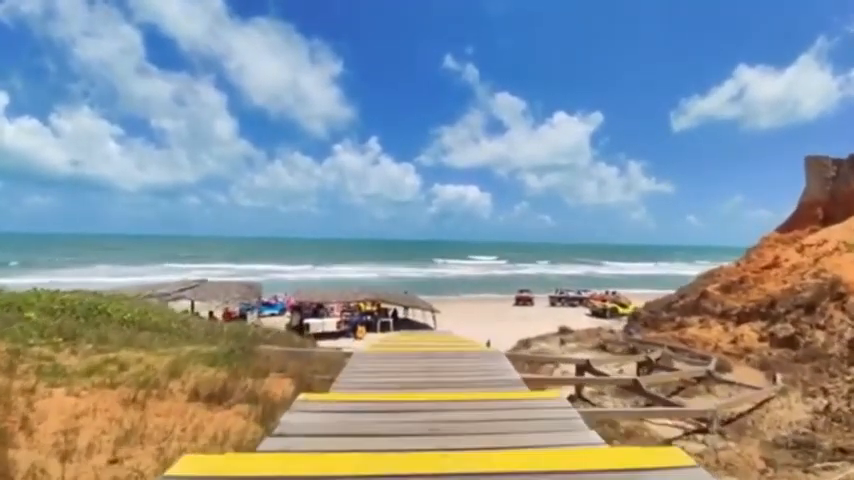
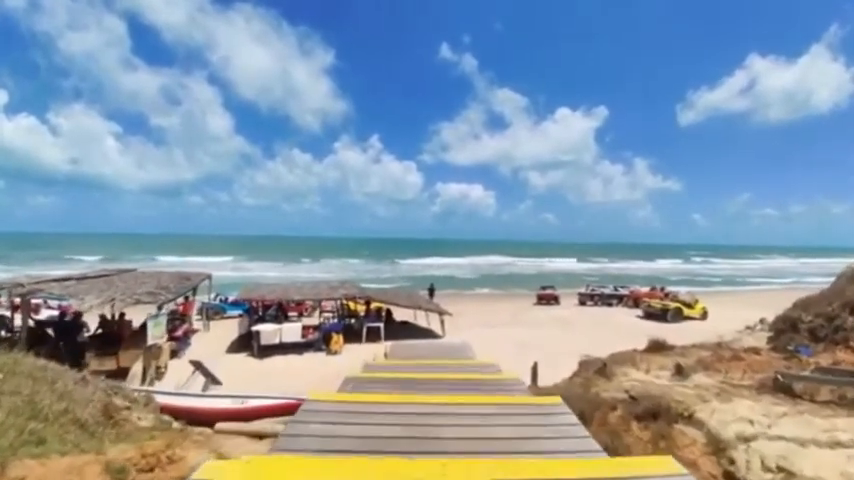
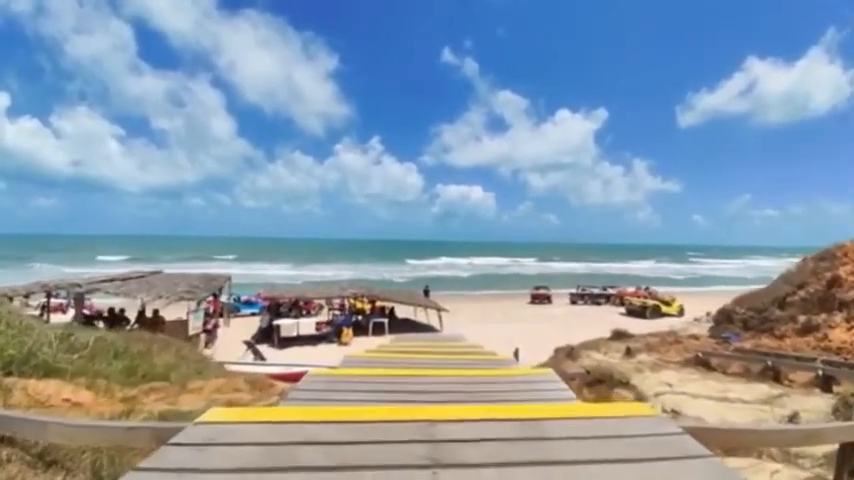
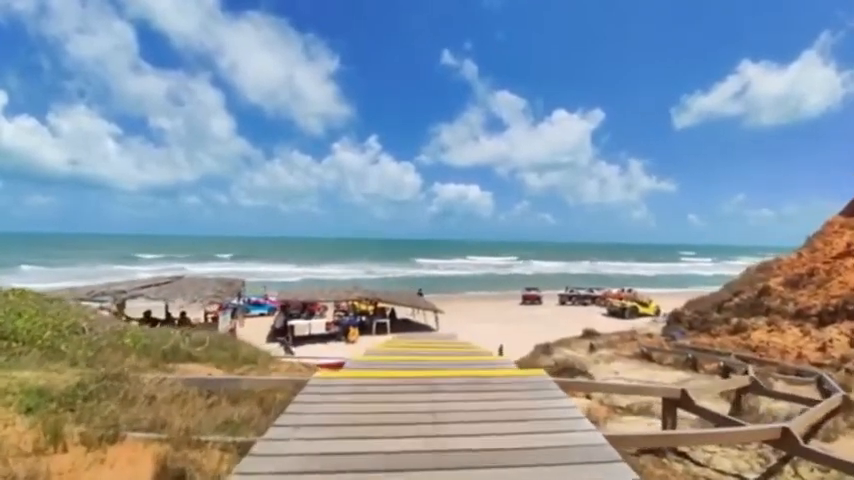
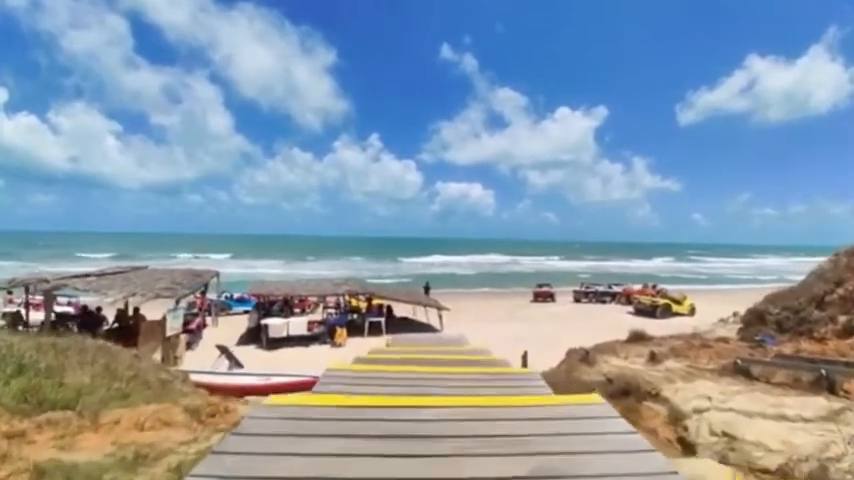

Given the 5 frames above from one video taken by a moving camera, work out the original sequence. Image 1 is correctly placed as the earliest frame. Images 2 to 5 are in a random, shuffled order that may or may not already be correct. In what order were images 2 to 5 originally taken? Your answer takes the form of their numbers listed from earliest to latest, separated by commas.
4, 3, 5, 2
